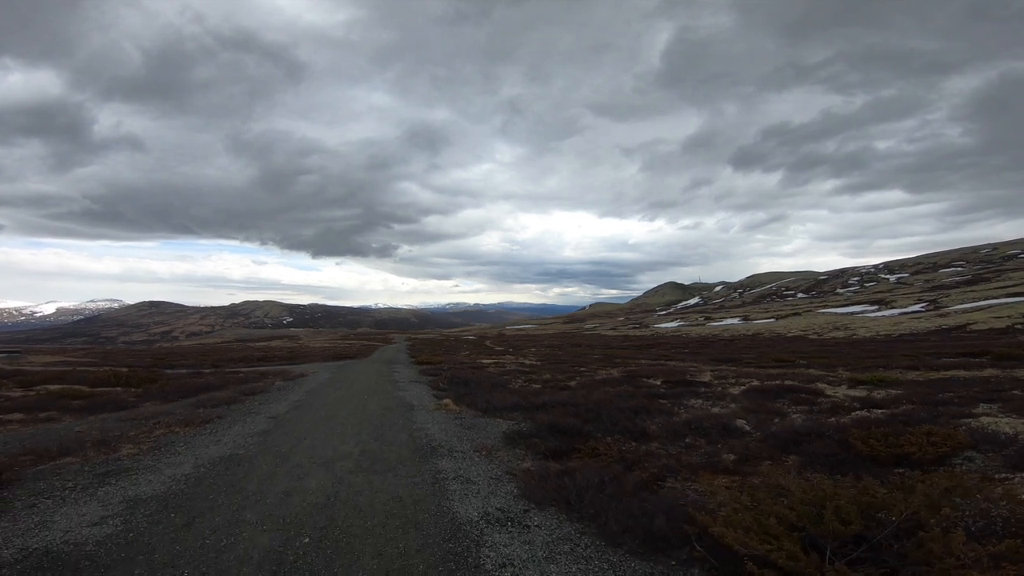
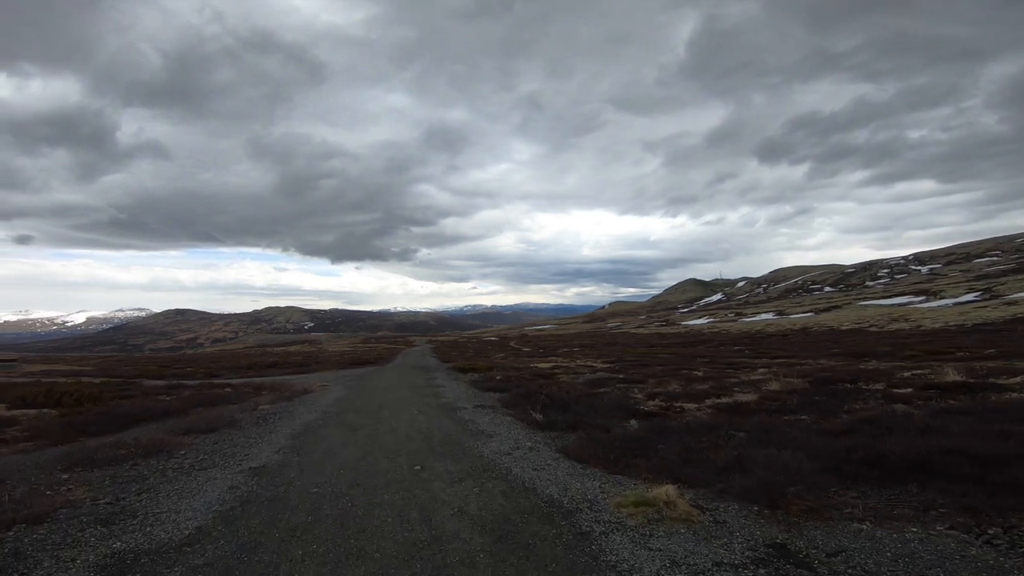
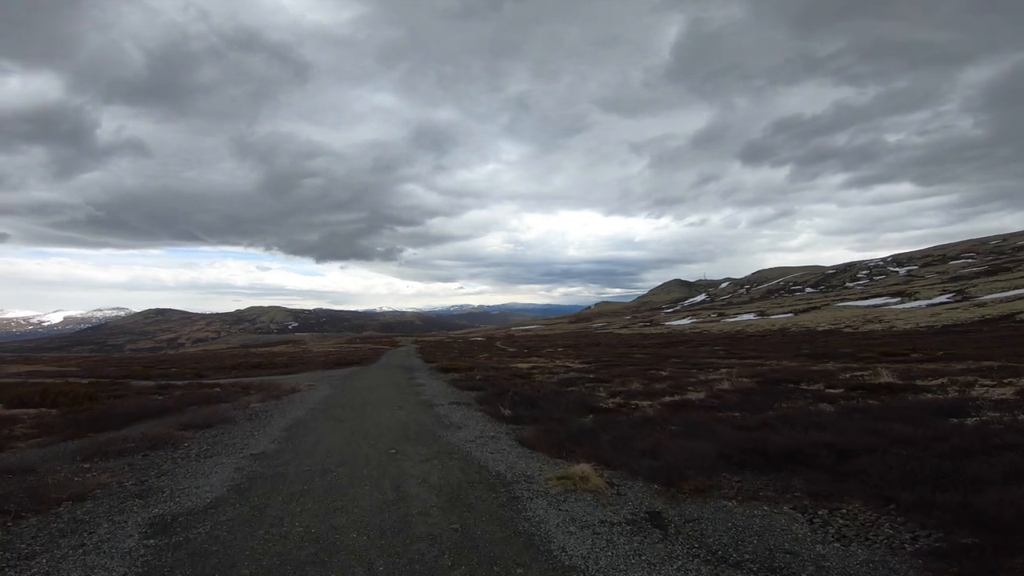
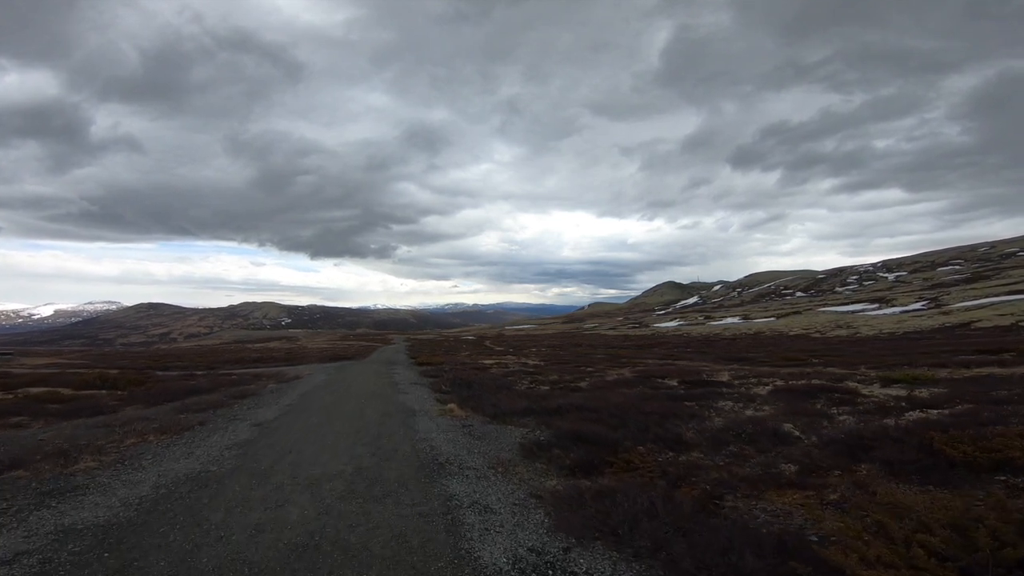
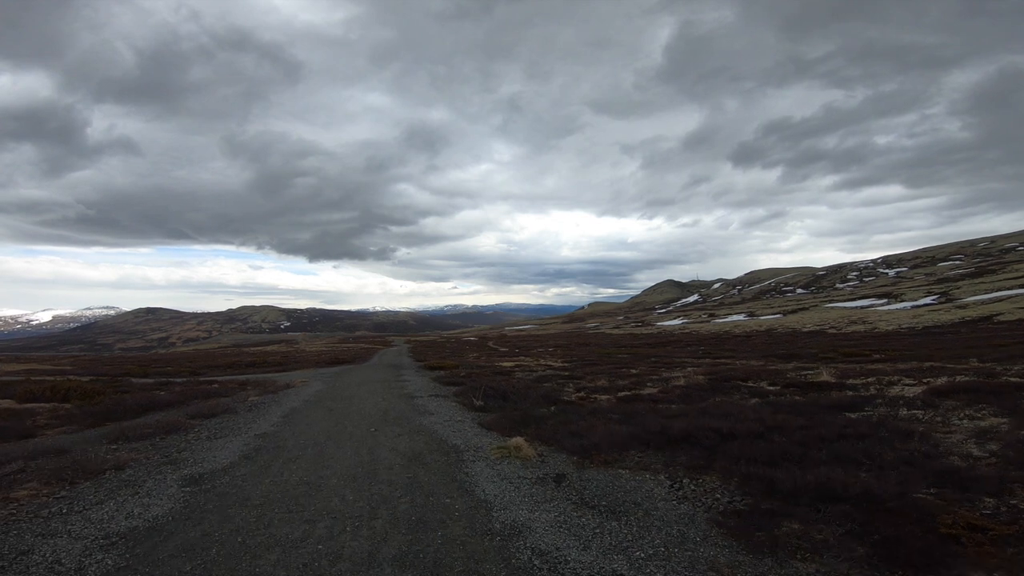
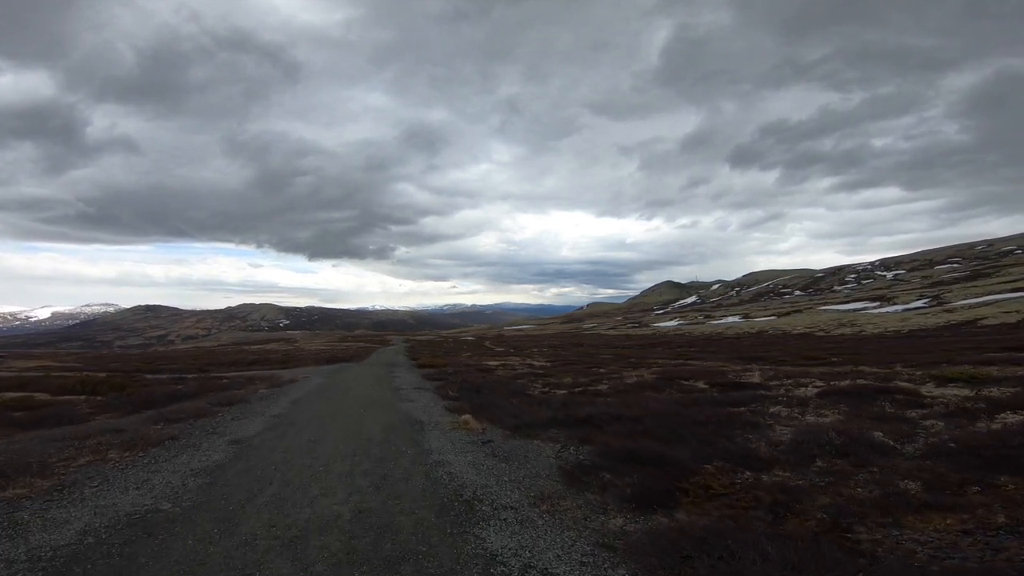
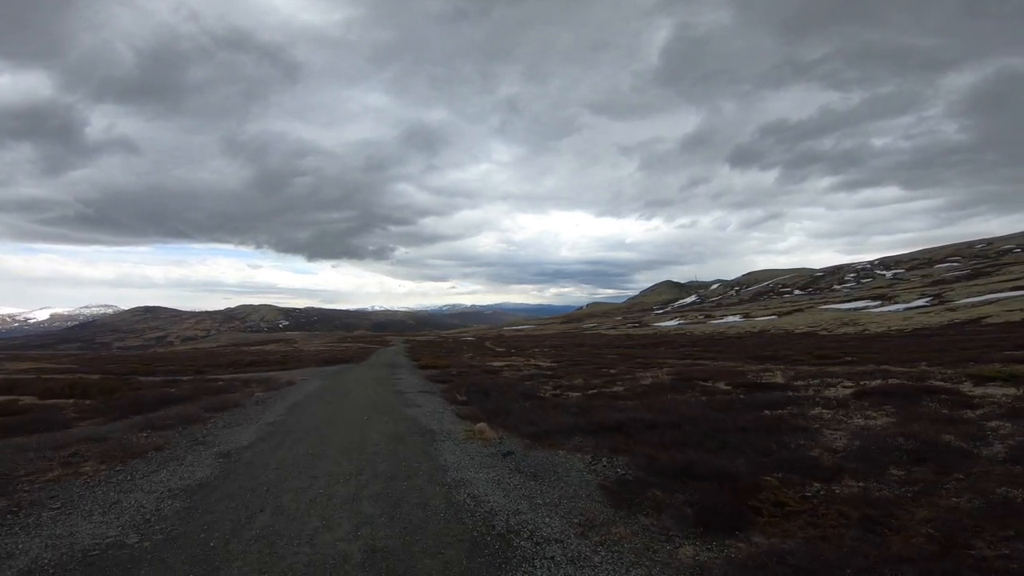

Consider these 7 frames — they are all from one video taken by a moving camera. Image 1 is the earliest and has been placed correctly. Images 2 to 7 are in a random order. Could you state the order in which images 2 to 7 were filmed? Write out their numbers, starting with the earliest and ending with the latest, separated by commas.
4, 6, 7, 5, 3, 2
